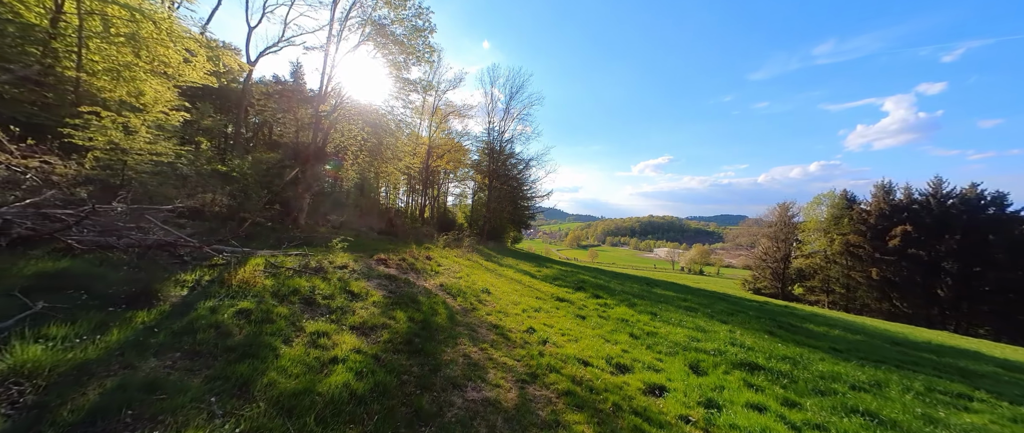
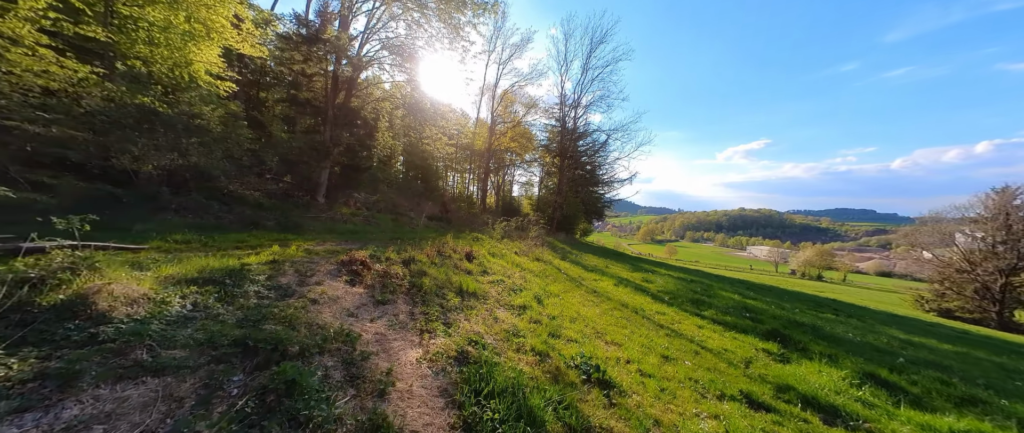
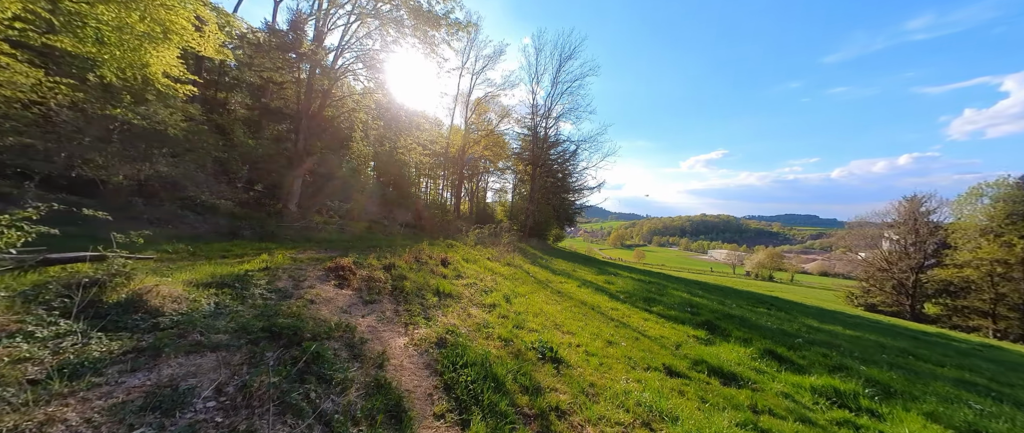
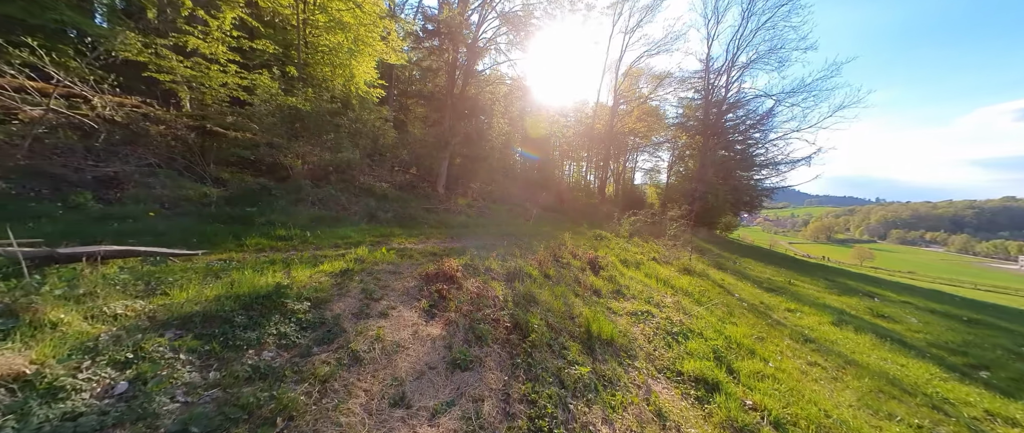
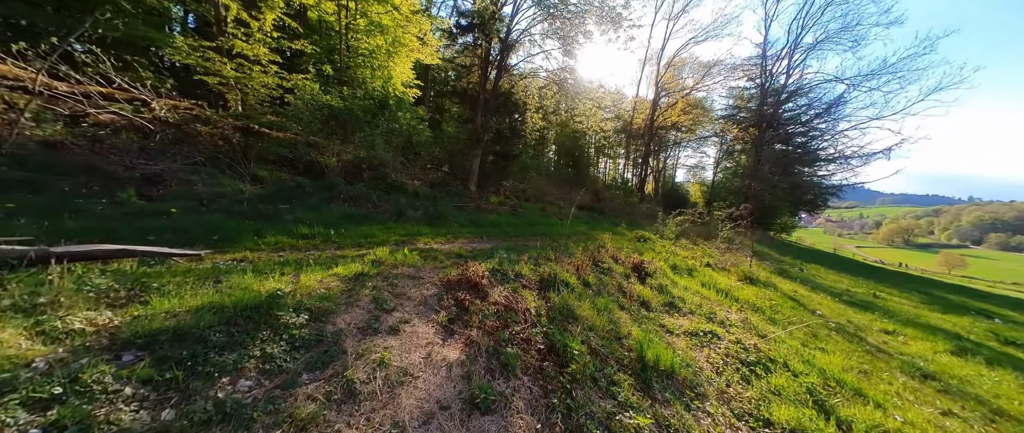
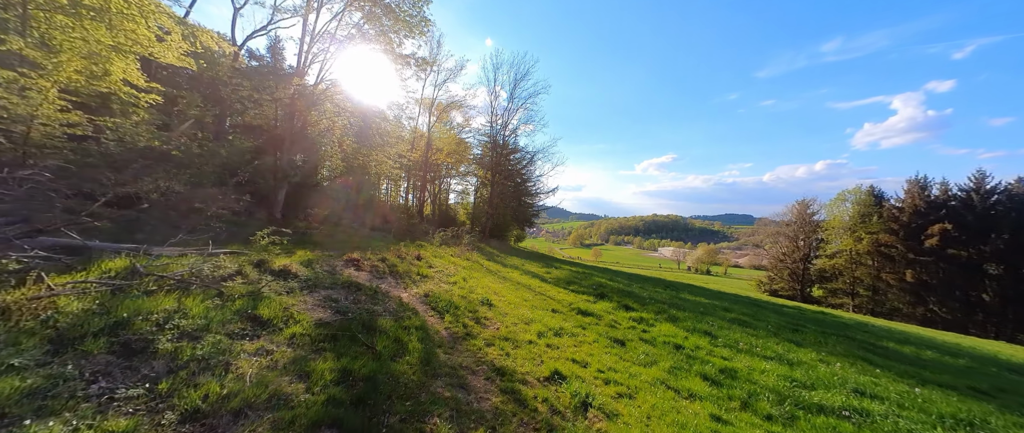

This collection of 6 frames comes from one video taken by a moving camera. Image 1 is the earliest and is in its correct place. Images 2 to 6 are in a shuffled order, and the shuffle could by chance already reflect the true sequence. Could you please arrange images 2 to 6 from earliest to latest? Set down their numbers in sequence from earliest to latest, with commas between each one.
6, 3, 2, 4, 5
